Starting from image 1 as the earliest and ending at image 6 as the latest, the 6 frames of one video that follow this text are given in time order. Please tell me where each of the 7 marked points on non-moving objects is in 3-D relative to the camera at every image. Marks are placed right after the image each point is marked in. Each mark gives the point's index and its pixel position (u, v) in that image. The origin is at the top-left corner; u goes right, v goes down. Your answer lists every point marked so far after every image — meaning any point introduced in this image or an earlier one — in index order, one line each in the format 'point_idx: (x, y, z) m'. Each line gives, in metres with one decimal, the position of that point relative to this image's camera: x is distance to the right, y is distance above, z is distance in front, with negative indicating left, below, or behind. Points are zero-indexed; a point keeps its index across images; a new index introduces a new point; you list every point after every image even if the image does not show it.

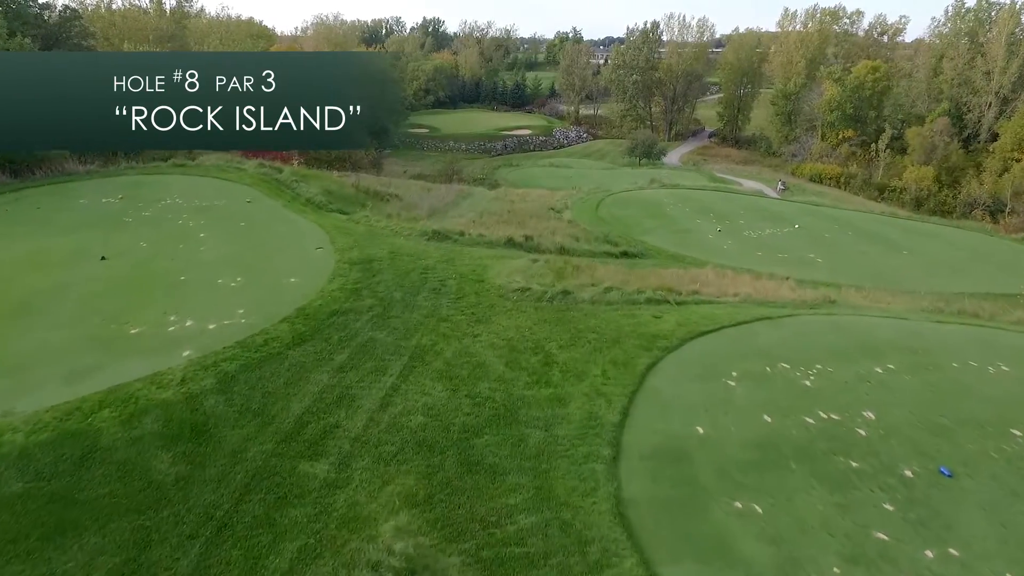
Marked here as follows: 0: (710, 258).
0: (+5.4, +0.9, +16.5) m
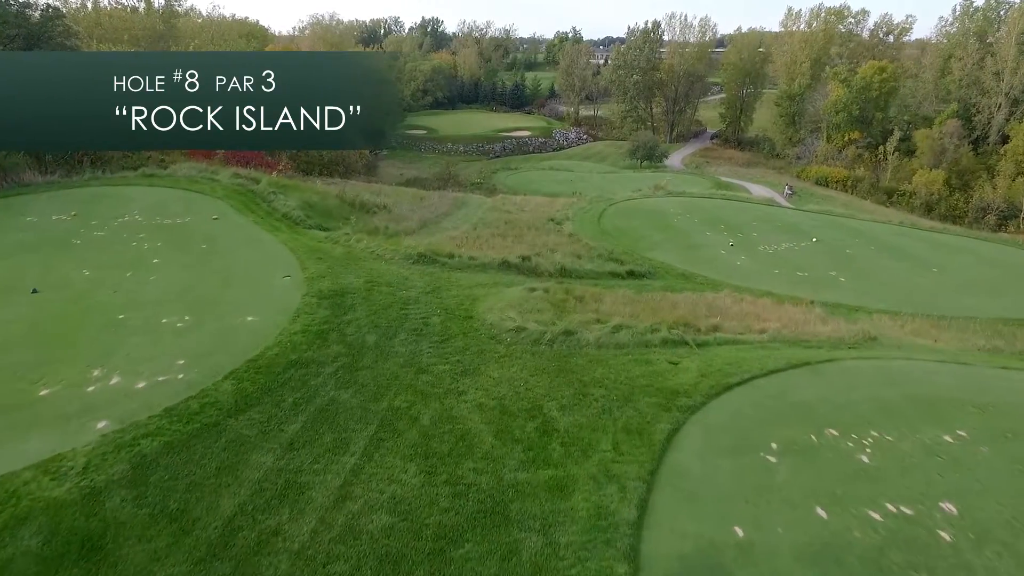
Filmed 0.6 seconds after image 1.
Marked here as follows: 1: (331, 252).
0: (+5.3, +0.3, +15.1) m
1: (-3.5, +0.7, +11.5) m
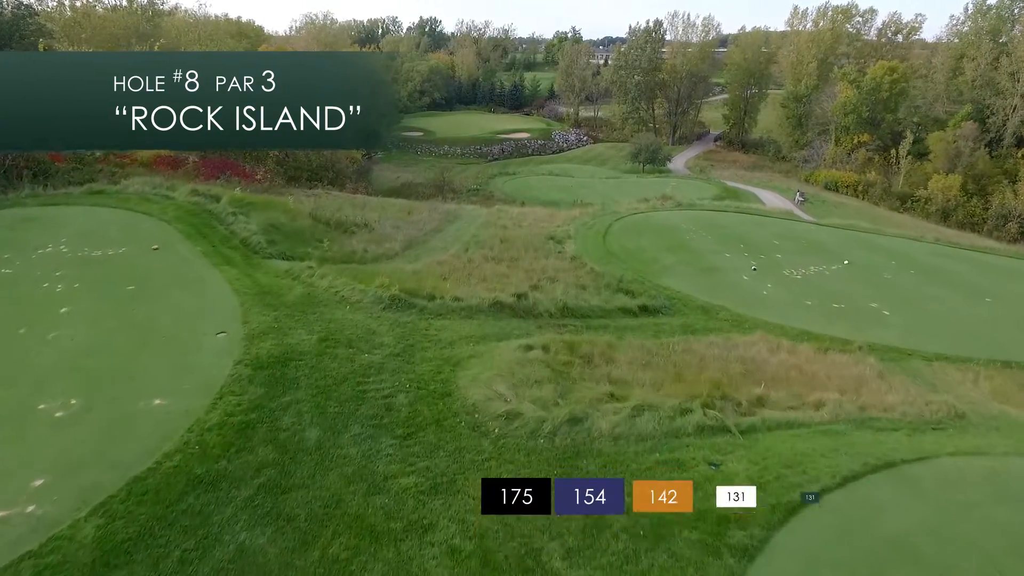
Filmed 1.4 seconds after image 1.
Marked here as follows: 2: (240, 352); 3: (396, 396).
0: (+5.2, -0.5, +13.2) m
1: (-3.6, -0.1, +9.5) m
2: (-3.4, -0.8, +7.3) m
3: (-1.3, -1.2, +6.7) m
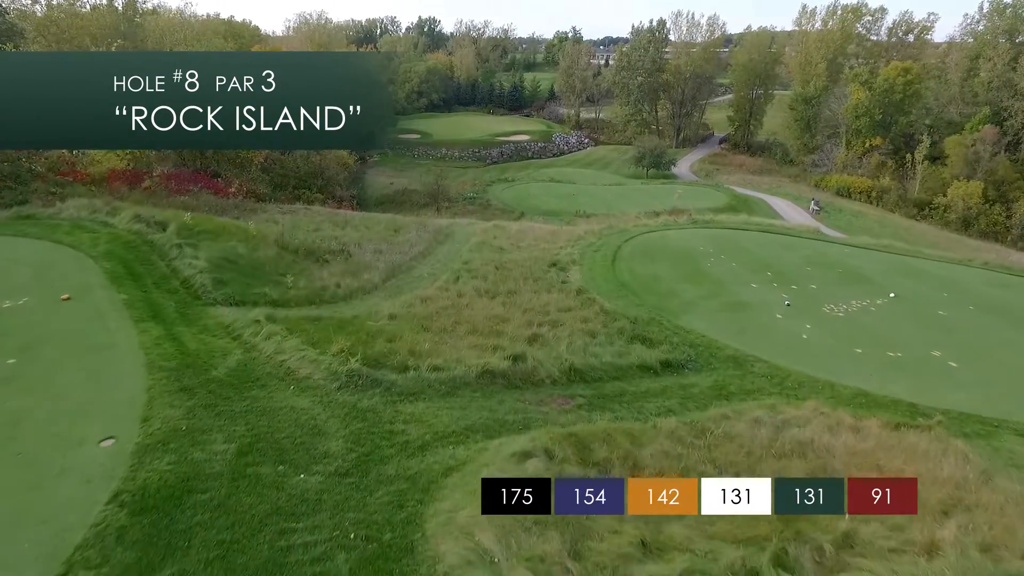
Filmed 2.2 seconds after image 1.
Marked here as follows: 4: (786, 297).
0: (+5.1, -1.3, +11.1) m
1: (-3.7, -0.9, +7.5) m
2: (-3.4, -1.7, +5.2) m
3: (-1.4, -2.1, +4.7) m
4: (+6.4, -0.2, +13.8) m
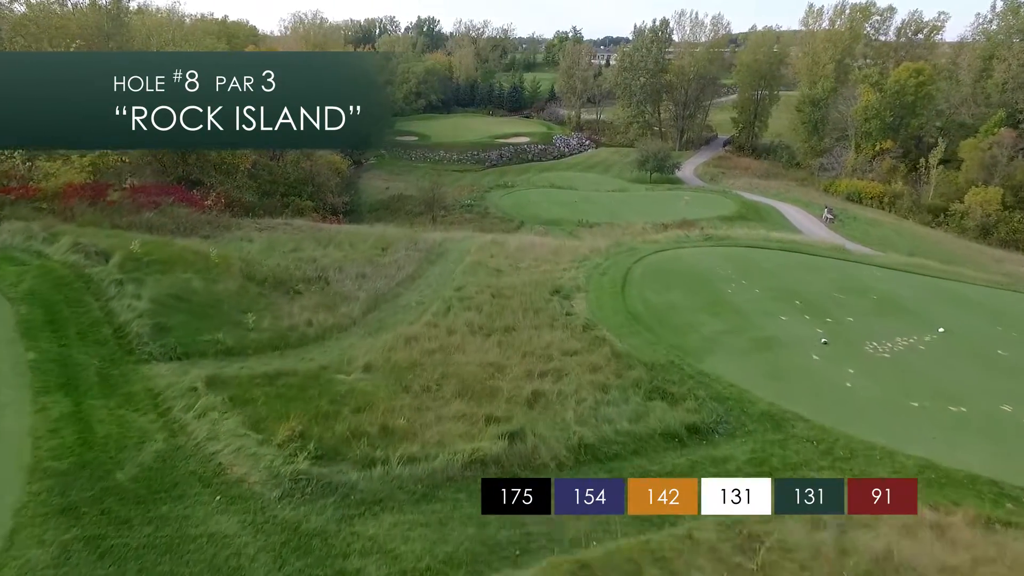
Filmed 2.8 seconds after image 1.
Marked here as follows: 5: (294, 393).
0: (+5.1, -2.0, +9.5) m
1: (-3.8, -1.7, +5.8) m
2: (-3.5, -2.4, +3.6) m
3: (-1.4, -2.8, +3.0) m
4: (+6.3, -0.9, +12.2) m
5: (-3.0, -1.3, +7.9) m
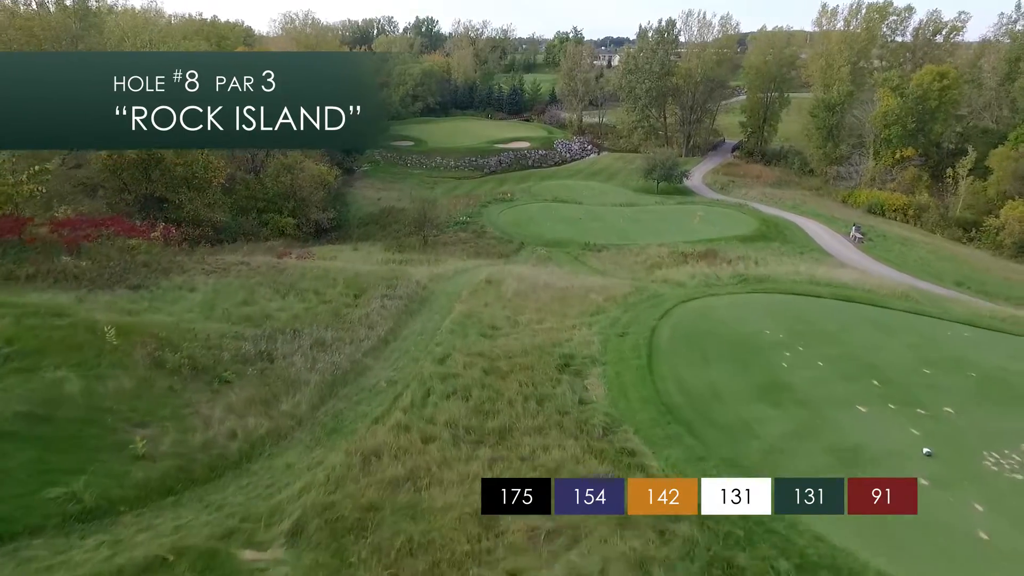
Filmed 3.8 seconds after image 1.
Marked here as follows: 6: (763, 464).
0: (+5.0, -3.4, +6.5) m
1: (-3.8, -3.0, +2.8) m
2: (-3.5, -3.7, +0.6) m
3: (-1.5, -4.1, 0.0) m
4: (+6.3, -2.3, +9.2) m
5: (-3.1, -2.7, +4.9) m
6: (+3.5, -2.5, +8.5) m
